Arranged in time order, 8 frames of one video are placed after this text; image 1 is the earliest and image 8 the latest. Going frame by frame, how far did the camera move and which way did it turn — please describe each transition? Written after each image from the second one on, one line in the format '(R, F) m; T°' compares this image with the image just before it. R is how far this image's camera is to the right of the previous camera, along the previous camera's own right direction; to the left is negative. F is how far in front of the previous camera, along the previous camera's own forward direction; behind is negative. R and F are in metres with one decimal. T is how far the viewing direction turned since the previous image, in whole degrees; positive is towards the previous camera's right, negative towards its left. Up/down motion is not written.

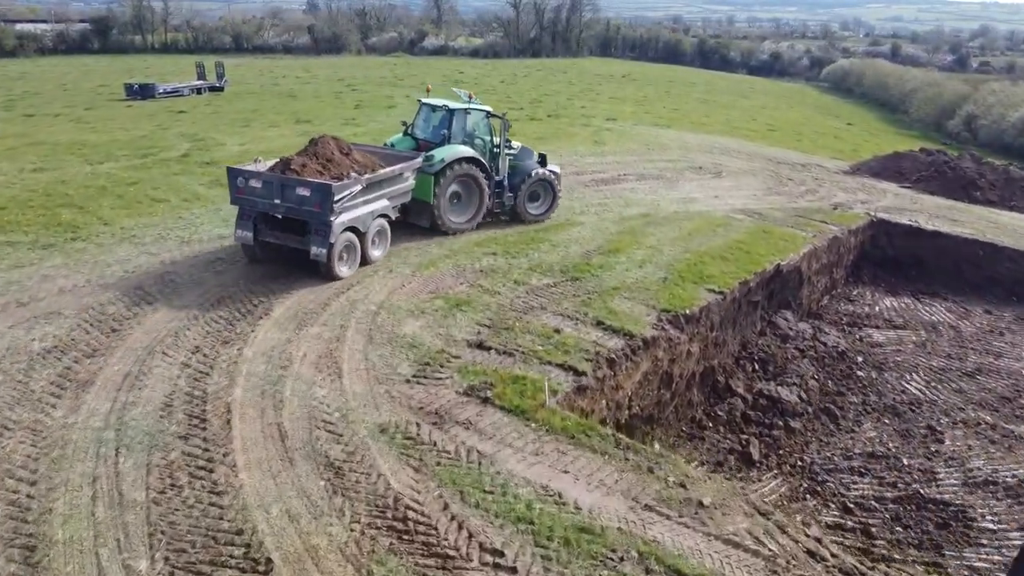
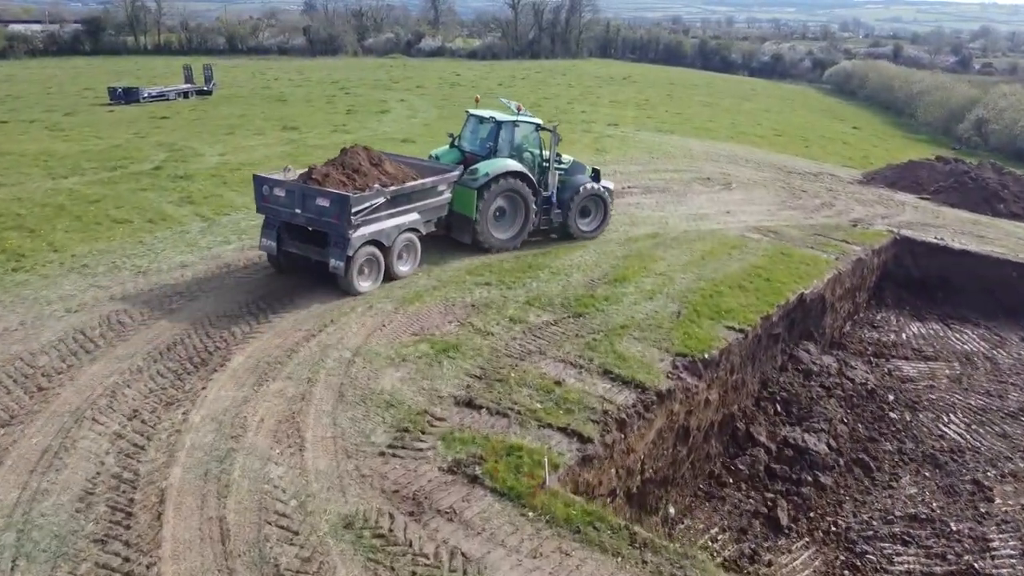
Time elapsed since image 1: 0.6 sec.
(0.0, +1.2) m; 0°
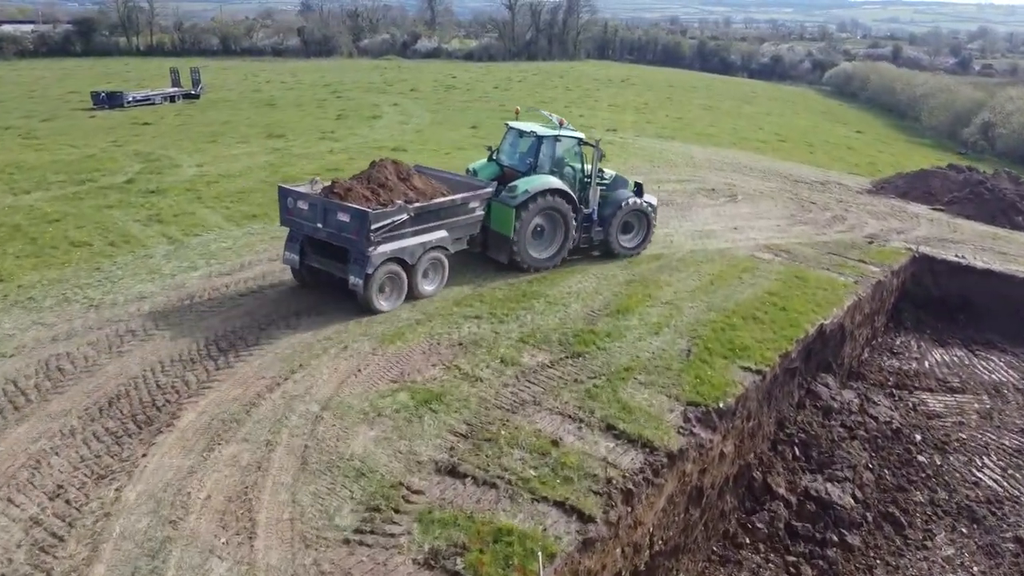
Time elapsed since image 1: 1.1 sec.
(+0.1, +1.0) m; 0°
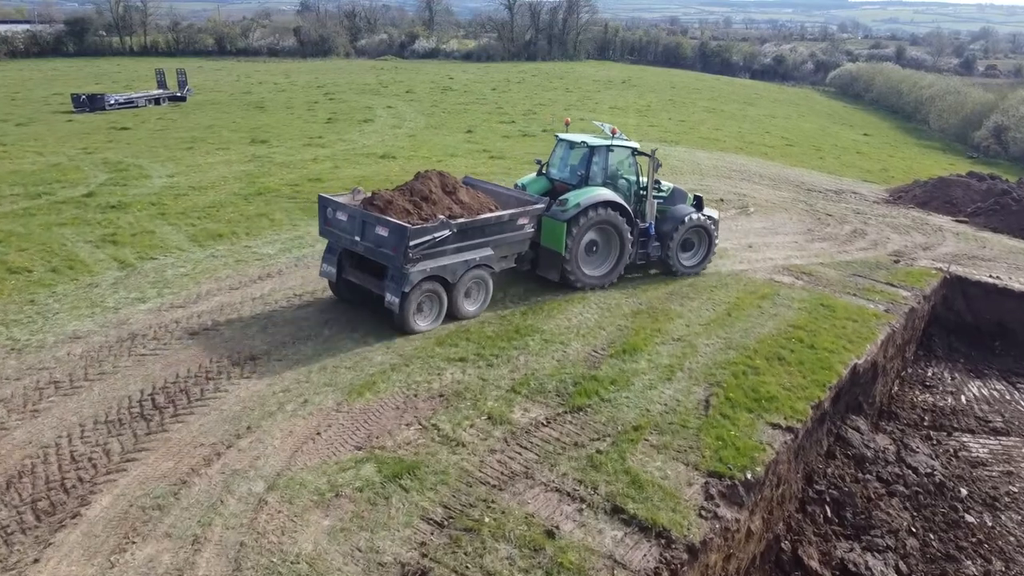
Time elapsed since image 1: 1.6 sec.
(+0.1, +1.3) m; 0°
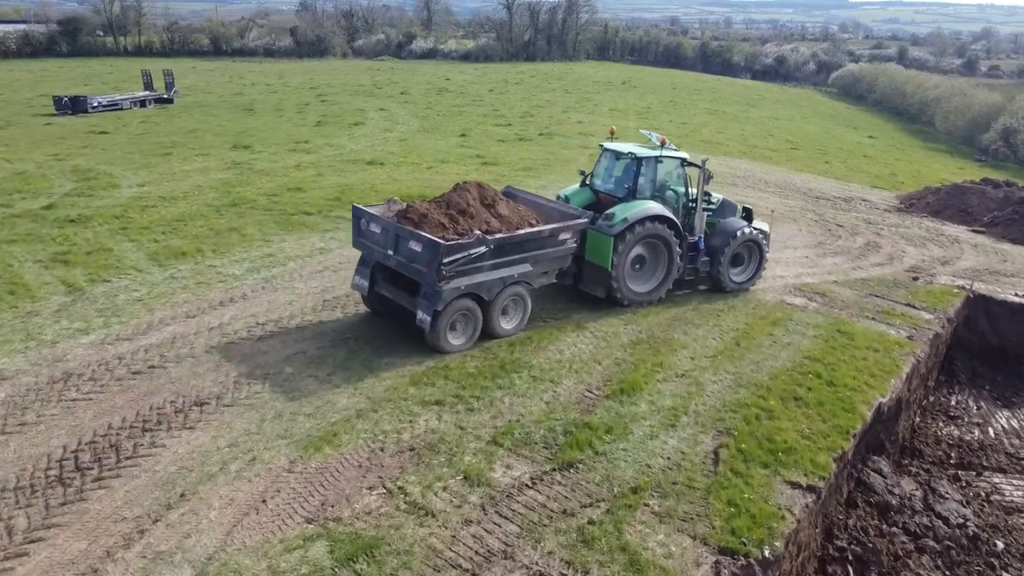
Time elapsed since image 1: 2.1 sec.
(+0.2, +1.0) m; 0°
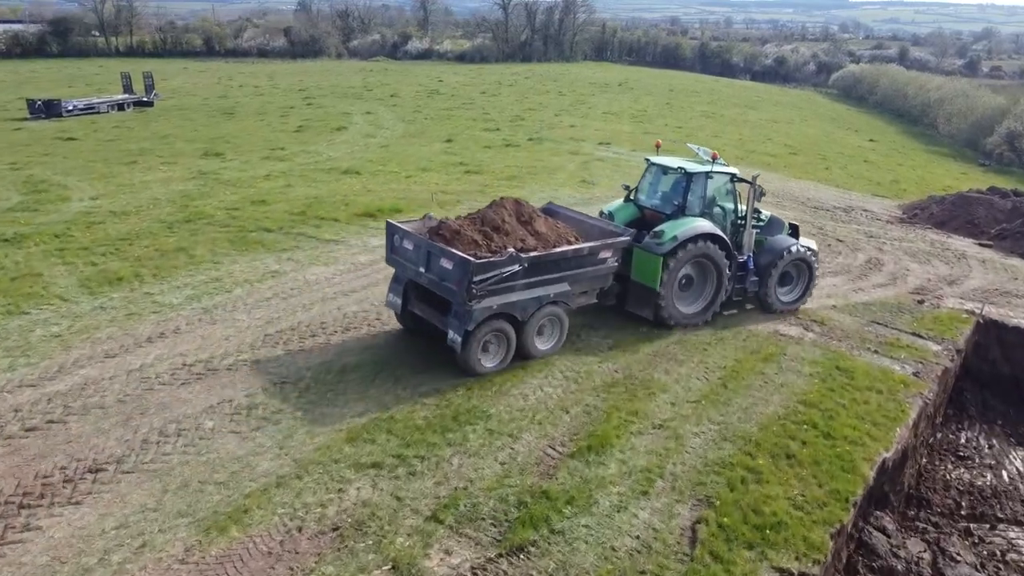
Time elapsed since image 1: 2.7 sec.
(+0.4, +1.0) m; 0°
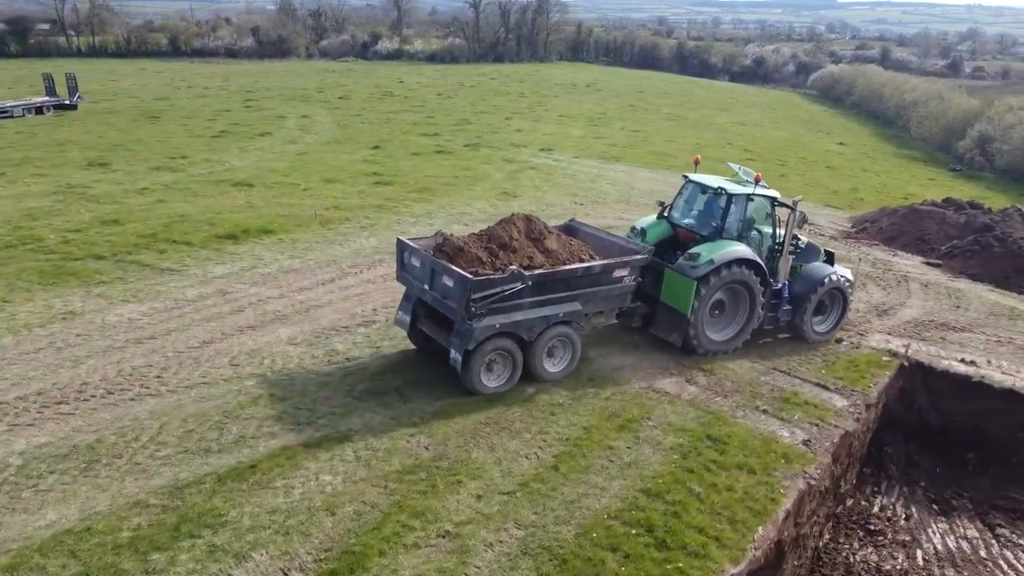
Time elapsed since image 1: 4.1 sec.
(+1.8, +1.7) m; +1°
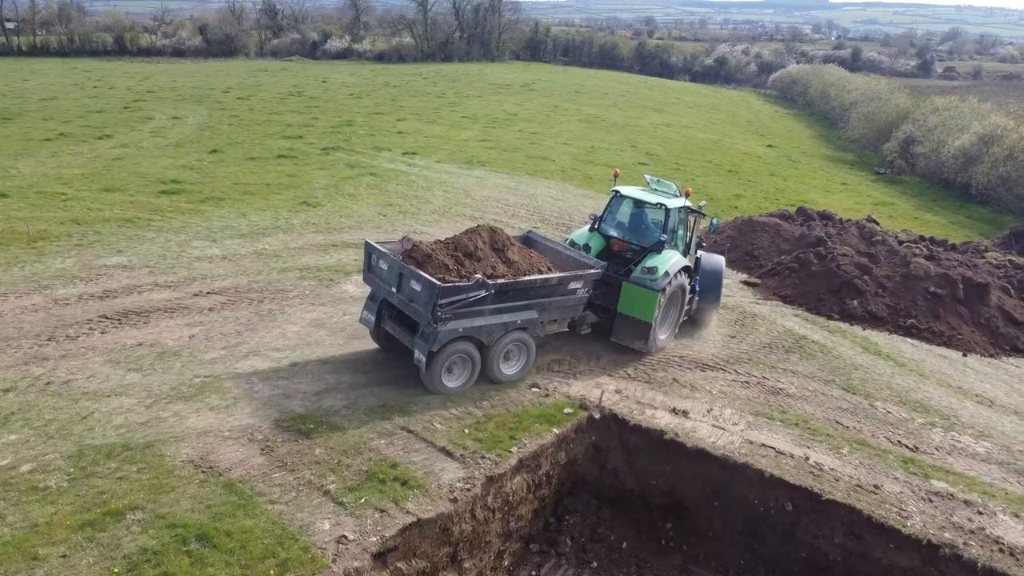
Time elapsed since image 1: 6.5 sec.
(+4.2, +1.7) m; 0°
